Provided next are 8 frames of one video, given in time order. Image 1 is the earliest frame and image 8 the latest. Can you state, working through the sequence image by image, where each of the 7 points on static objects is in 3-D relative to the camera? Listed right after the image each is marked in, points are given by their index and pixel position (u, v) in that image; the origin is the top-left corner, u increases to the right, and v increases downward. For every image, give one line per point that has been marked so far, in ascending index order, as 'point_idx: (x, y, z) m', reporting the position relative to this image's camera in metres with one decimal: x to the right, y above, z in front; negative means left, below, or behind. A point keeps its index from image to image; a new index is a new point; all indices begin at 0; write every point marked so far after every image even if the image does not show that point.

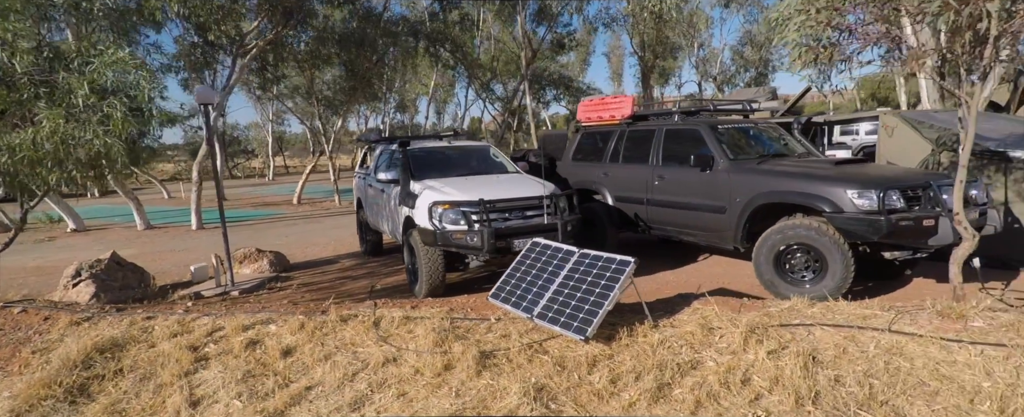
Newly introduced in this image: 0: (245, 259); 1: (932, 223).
0: (-4.3, -0.8, +9.1) m
1: (+3.5, -0.1, +4.6) m
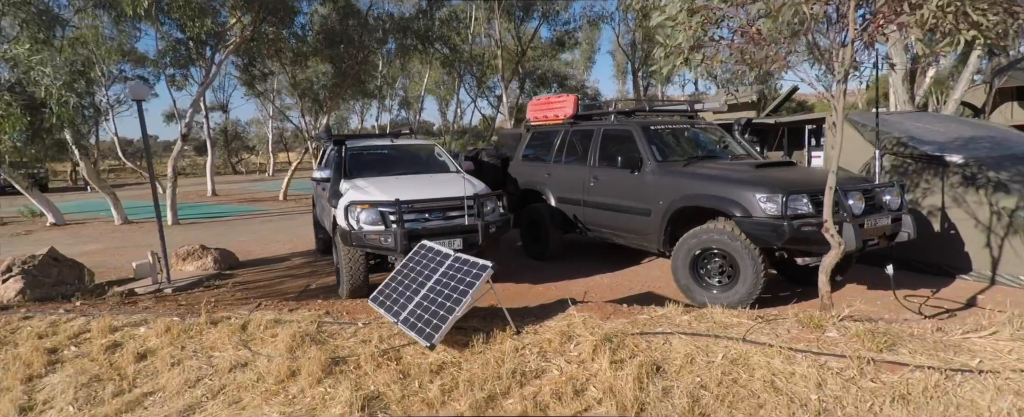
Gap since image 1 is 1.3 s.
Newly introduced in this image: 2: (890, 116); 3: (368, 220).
0: (-5.2, -0.7, +9.1) m
1: (+2.6, -0.2, +4.5) m
2: (+5.4, +1.2, +7.2) m
3: (-1.6, -0.1, +6.1) m
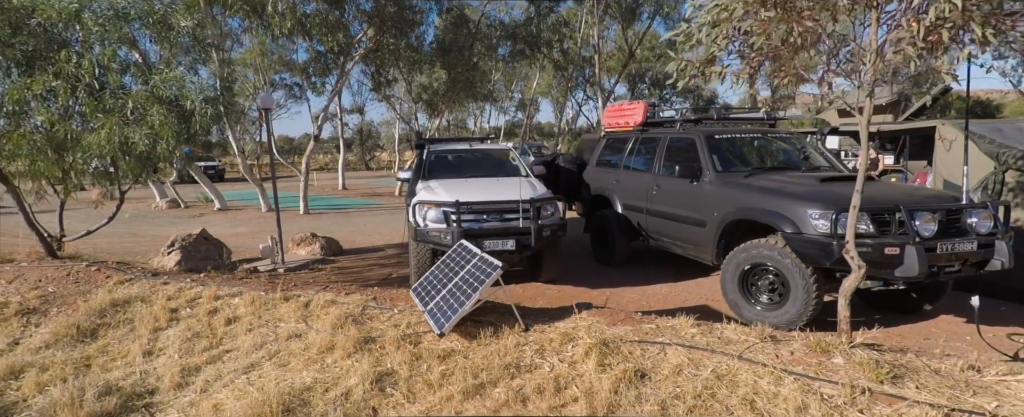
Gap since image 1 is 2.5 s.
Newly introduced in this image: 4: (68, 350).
0: (-3.8, -0.6, +10.3) m
1: (+2.9, -0.3, +4.2) m
2: (+6.2, +0.9, +6.3) m
3: (-0.9, -0.1, +6.6) m
4: (-3.4, -1.1, +4.3) m
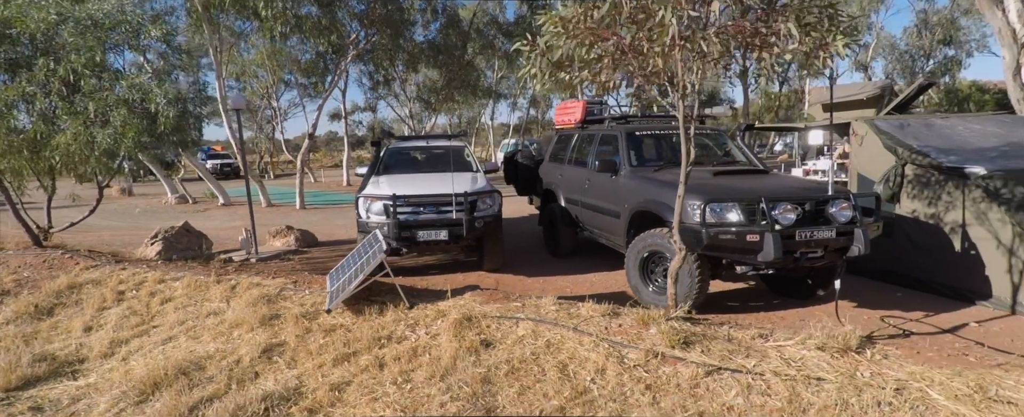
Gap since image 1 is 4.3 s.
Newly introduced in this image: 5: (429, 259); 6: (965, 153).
0: (-4.5, -0.5, +10.9) m
1: (+2.0, -0.2, +4.6) m
2: (+5.4, +1.0, +6.5) m
3: (-1.7, 0.0, +7.1) m
4: (-4.3, -1.0, +4.9) m
5: (-1.2, -0.8, +8.8) m
6: (+4.5, +0.5, +5.6) m
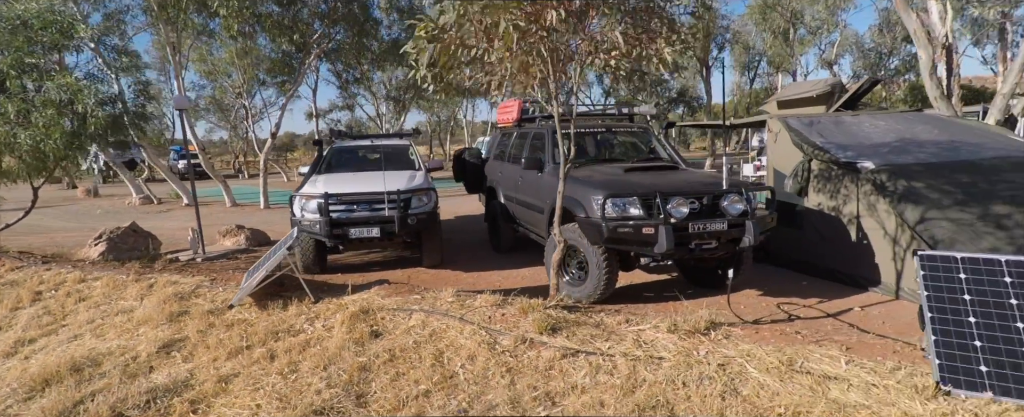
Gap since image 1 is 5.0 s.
0: (-5.5, -0.5, +10.9) m
1: (+1.2, -0.2, +4.8) m
2: (+4.5, +1.1, +6.9) m
3: (-2.6, 0.0, +7.2) m
4: (-5.1, -1.0, +5.0) m
5: (-2.2, -0.8, +8.9) m
6: (+3.7, +0.6, +5.9) m
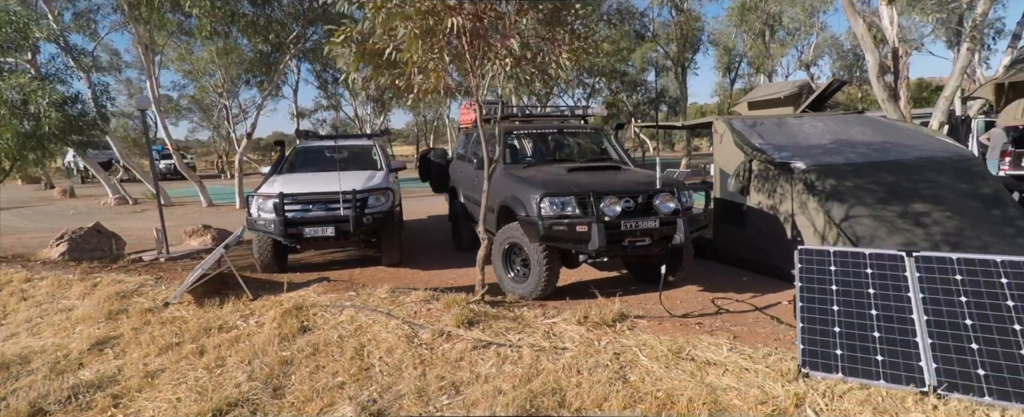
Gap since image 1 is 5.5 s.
0: (-6.2, -0.5, +11.0) m
1: (+0.6, -0.2, +5.0) m
2: (+3.9, +1.1, +7.1) m
3: (-3.2, 0.0, +7.3) m
4: (-5.6, -1.0, +5.0) m
5: (-2.8, -0.7, +9.0) m
6: (+3.1, +0.6, +6.2) m
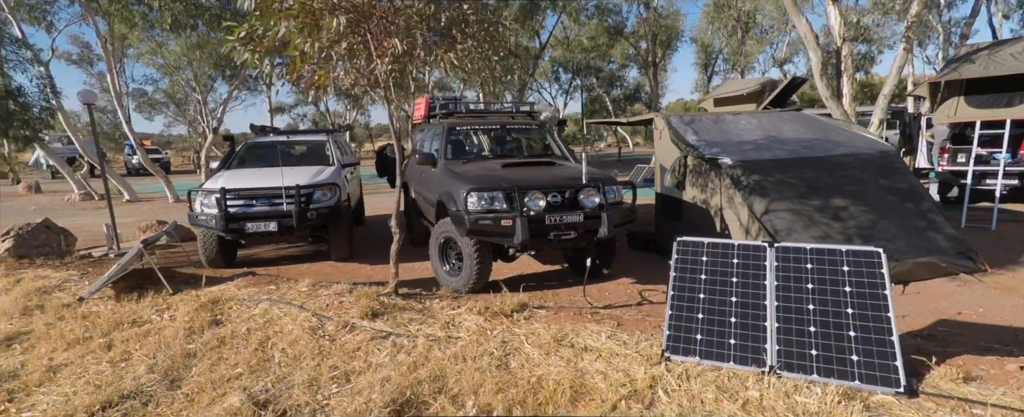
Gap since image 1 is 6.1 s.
0: (-7.0, -0.4, +10.8) m
1: (0.0, -0.1, +5.1) m
2: (+3.2, +1.2, +7.3) m
3: (-3.9, +0.1, +7.3) m
4: (-6.3, -1.0, +4.9) m
5: (-3.6, -0.7, +9.0) m
6: (+2.4, +0.7, +6.3) m
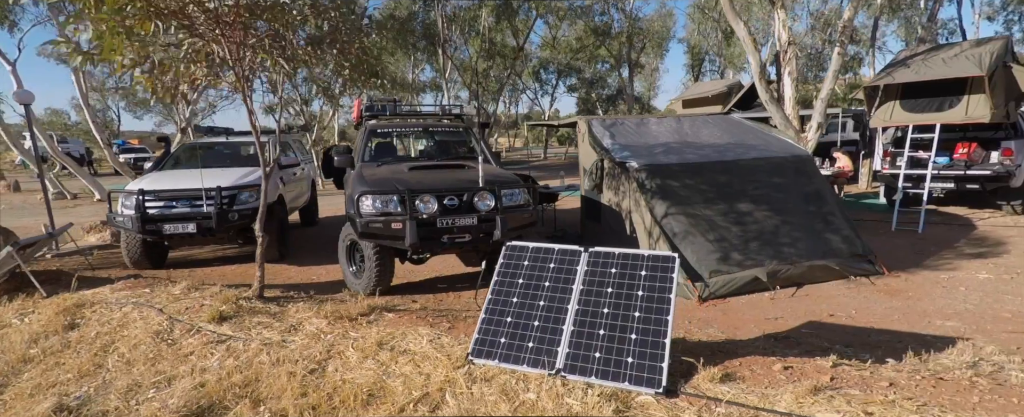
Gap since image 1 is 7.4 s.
0: (-8.0, -0.4, +10.7) m
1: (-1.0, -0.2, +5.0) m
2: (+2.2, +1.2, +7.3) m
3: (-4.9, 0.0, +7.2) m
4: (-7.2, -1.0, +4.8) m
5: (-4.6, -0.7, +9.0) m
6: (+1.4, +0.7, +6.3) m
